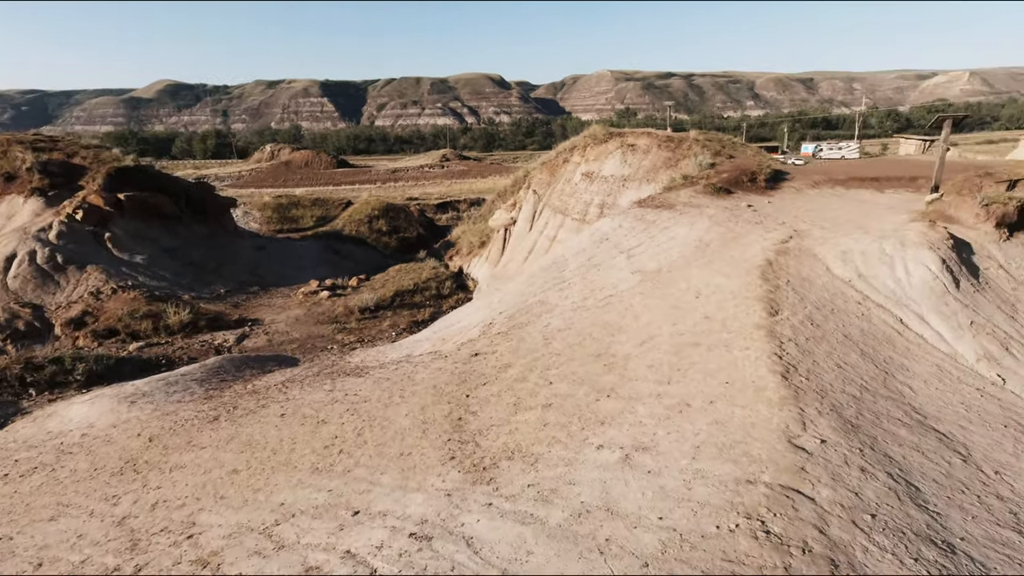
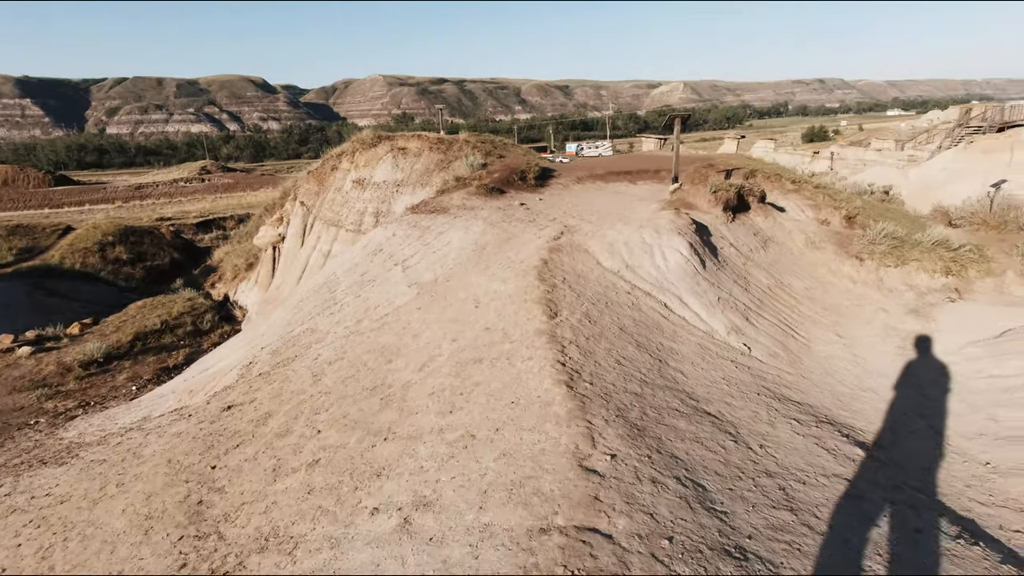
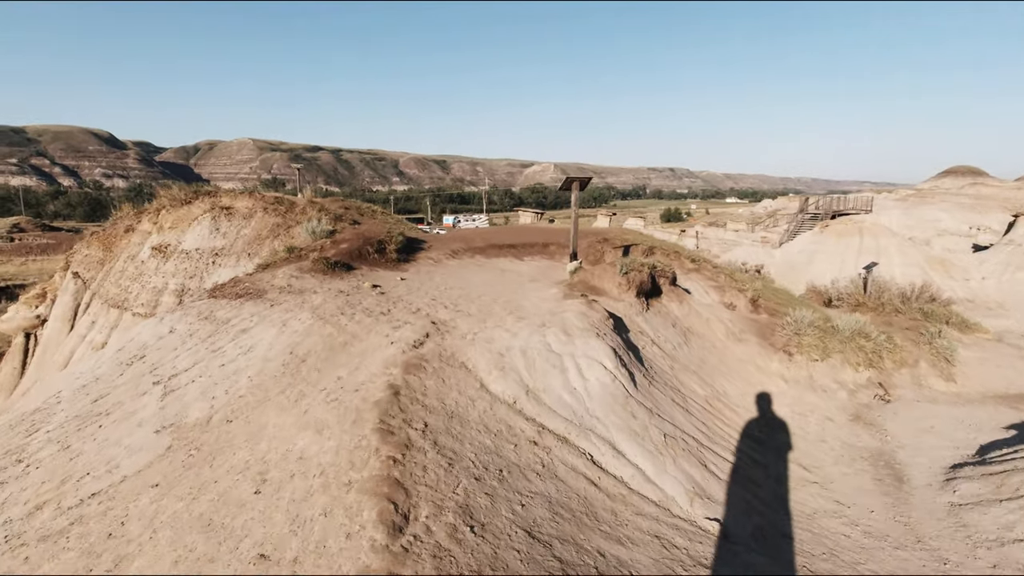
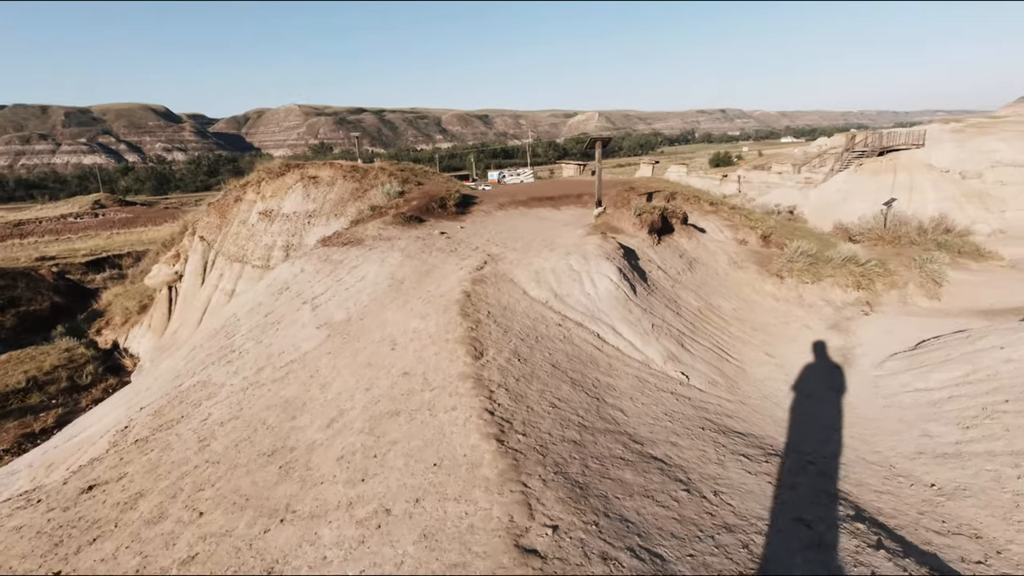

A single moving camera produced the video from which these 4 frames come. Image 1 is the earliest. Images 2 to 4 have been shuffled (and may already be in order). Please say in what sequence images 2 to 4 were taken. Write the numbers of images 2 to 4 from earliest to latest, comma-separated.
2, 4, 3
